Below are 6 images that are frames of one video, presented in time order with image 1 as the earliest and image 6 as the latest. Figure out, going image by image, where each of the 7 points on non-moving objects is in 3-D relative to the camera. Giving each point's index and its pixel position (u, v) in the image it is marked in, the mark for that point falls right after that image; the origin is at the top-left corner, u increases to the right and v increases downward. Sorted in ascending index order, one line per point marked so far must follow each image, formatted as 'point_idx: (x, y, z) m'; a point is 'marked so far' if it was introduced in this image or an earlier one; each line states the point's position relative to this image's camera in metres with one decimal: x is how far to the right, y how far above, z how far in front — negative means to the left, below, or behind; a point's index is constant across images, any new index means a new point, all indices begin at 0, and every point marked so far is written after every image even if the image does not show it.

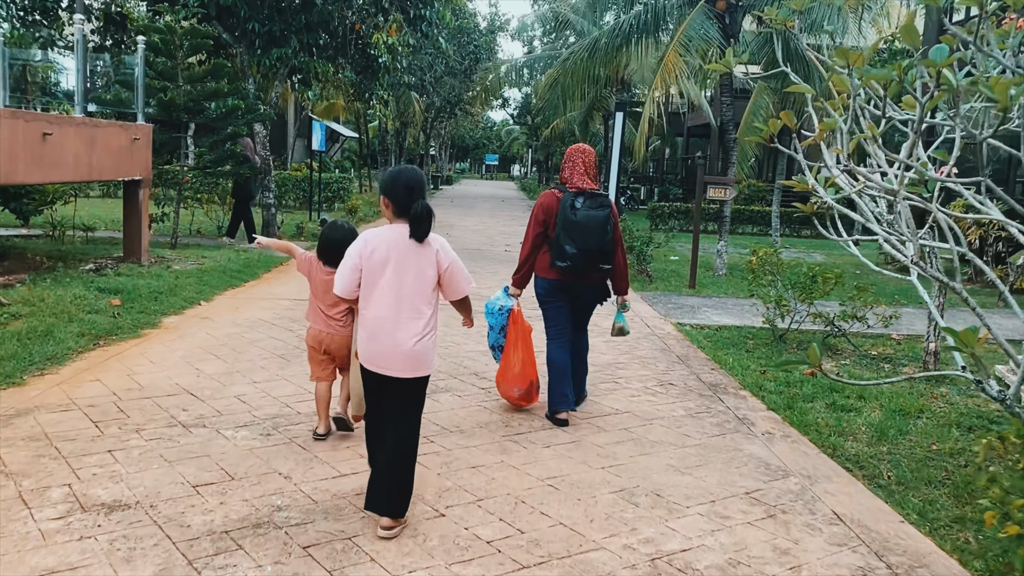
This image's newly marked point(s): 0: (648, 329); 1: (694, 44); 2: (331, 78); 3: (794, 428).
0: (+1.2, -0.4, +7.6) m
1: (+2.7, +3.6, +12.6) m
2: (-3.7, +4.3, +17.1) m
3: (+1.7, -0.8, +4.9) m
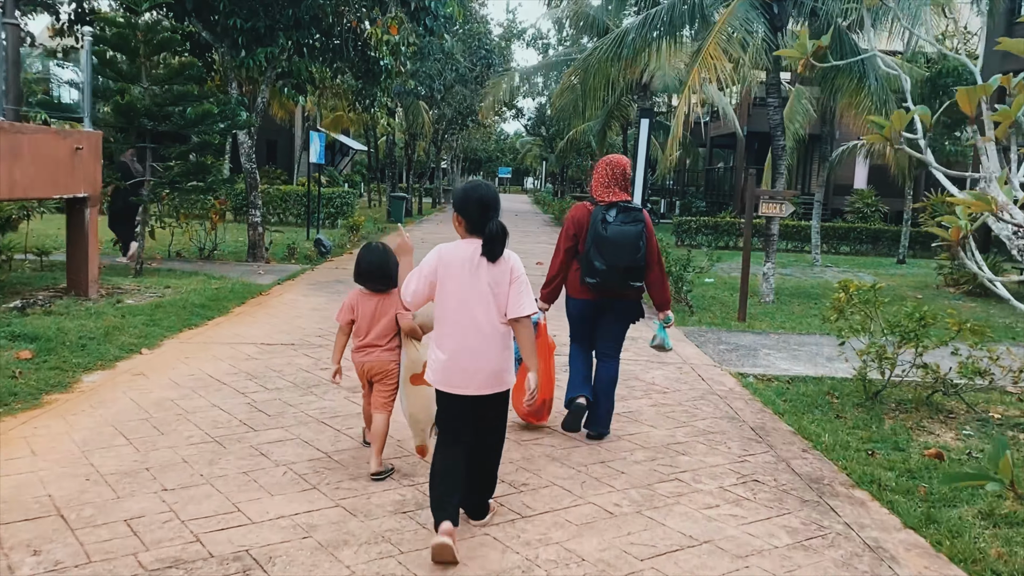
0: (+1.4, -0.7, +6.0) m
1: (+2.9, +3.3, +11.0) m
2: (-3.4, +3.8, +15.7) m
3: (+1.7, -1.1, +3.3) m
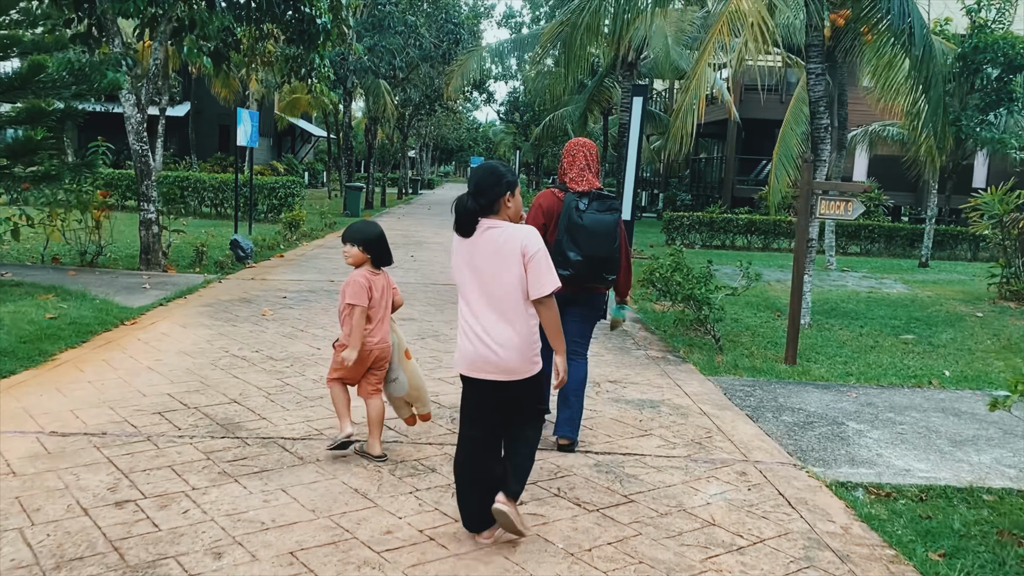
0: (+1.2, -0.9, +3.5) m
1: (+2.6, +3.0, +8.5) m
2: (-3.9, +3.7, +12.9) m
3: (+1.6, -1.4, +0.8) m
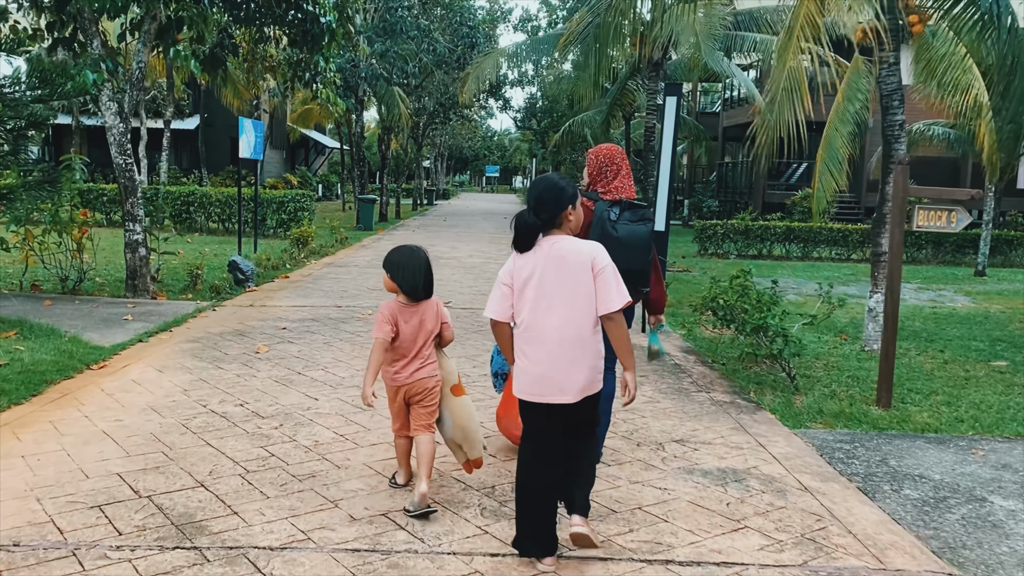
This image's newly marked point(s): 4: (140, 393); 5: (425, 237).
0: (+1.3, -1.1, +2.4) m
1: (+2.8, +2.9, +7.4) m
2: (-3.6, +3.3, +12.0) m
3: (+1.8, -1.5, -0.3) m
4: (-2.2, -0.6, +5.1) m
5: (-2.0, +1.2, +19.4) m
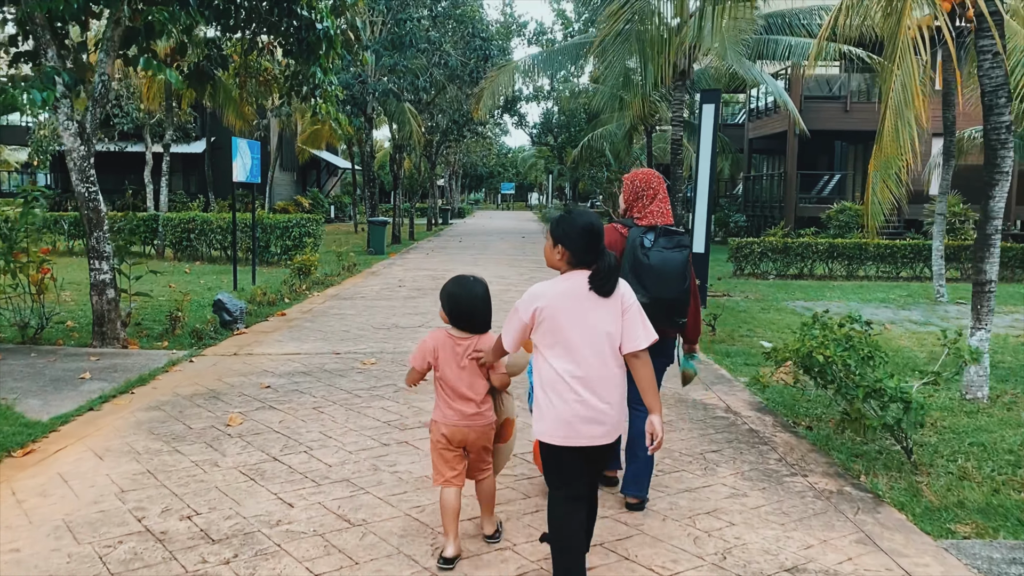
0: (+1.5, -1.3, +1.1) m
1: (+2.9, +2.6, +6.1) m
2: (-3.3, +2.9, +10.8) m
3: (+1.9, -1.7, -1.6) m
4: (-2.0, -1.0, +3.8) m
5: (-1.6, +0.6, +18.2) m
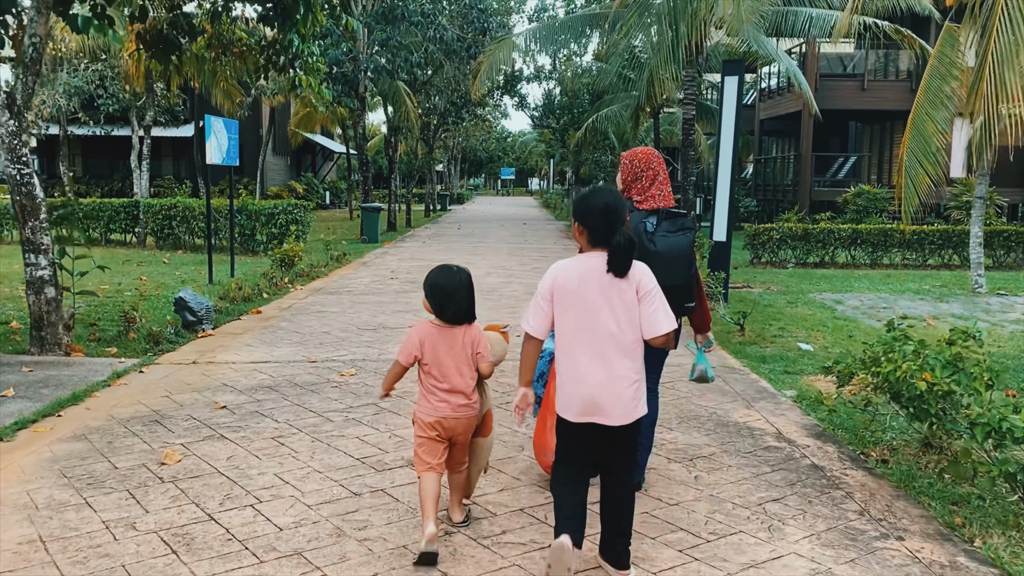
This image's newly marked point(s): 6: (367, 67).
0: (+1.5, -1.4, +0.1) m
1: (+3.0, +2.6, +5.0) m
2: (-3.3, +2.9, +9.8) m
3: (+1.9, -1.8, -2.6) m
4: (-2.0, -1.0, +2.8) m
5: (-1.5, +0.8, +17.1) m
6: (-3.1, +4.6, +17.8) m
